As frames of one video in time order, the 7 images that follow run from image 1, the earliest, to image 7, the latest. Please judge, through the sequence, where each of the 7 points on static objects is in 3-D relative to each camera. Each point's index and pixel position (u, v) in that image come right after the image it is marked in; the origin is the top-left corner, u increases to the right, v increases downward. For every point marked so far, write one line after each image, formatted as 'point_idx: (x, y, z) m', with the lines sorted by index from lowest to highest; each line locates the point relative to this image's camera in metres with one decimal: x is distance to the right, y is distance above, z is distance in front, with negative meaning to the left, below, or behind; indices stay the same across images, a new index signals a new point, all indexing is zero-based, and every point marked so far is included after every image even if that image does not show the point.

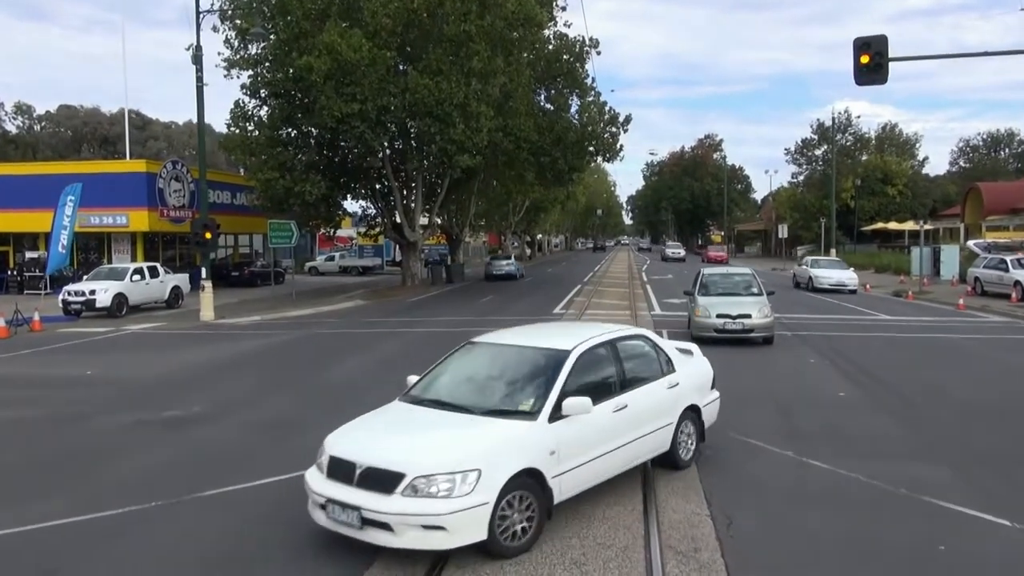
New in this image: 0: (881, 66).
0: (+8.7, +5.2, +19.9) m
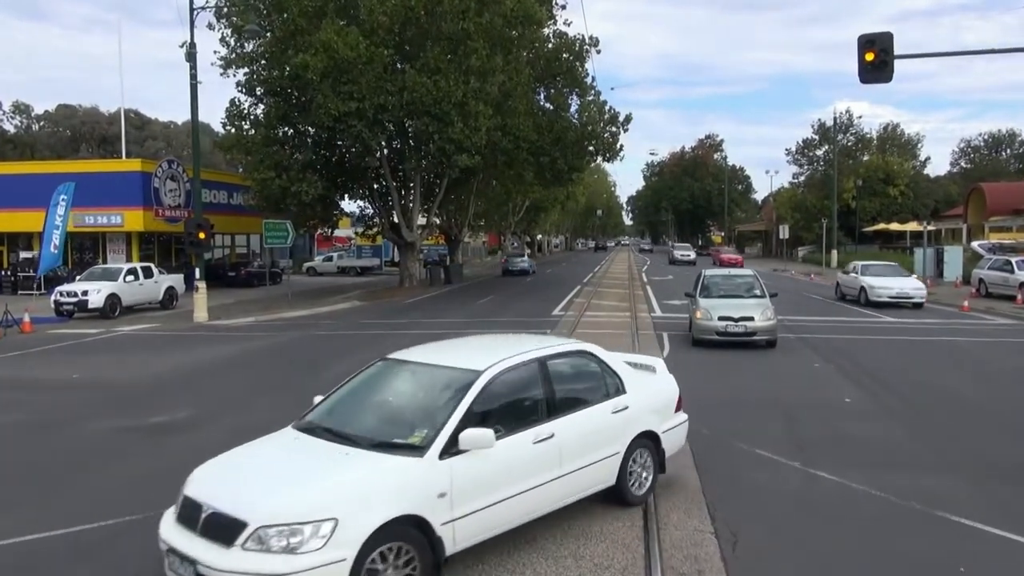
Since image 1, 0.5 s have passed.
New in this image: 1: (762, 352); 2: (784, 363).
0: (+8.6, +5.2, +19.6) m
1: (+4.9, -1.3, +16.5) m
2: (+5.0, -1.4, +15.4) m
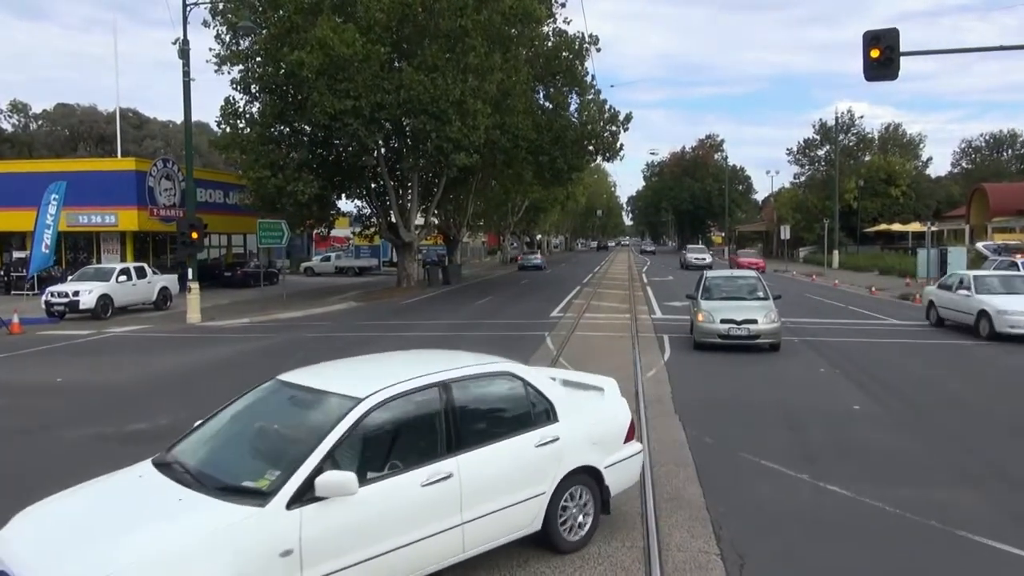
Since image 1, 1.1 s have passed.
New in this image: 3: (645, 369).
0: (+8.6, +5.1, +19.1) m
1: (+4.9, -1.3, +16.1) m
2: (+4.9, -1.4, +15.0) m
3: (+2.3, -1.4, +14.4) m
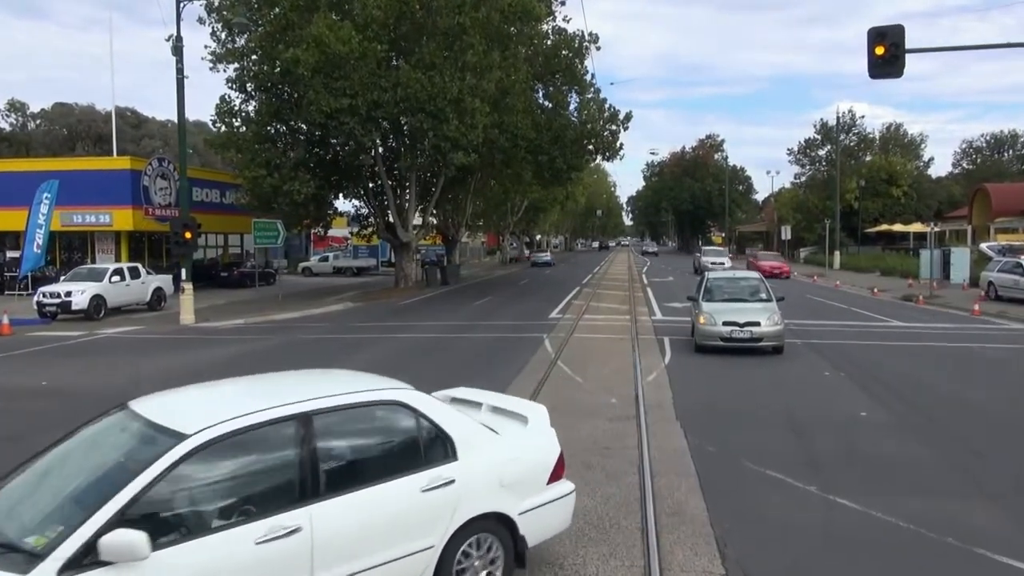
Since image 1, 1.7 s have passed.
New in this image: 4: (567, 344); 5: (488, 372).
0: (+8.5, +5.1, +18.8) m
1: (+4.8, -1.3, +15.7) m
2: (+4.9, -1.4, +14.6) m
3: (+2.2, -1.4, +14.1) m
4: (+1.2, -1.2, +18.7) m
5: (-0.4, -1.5, +15.5) m
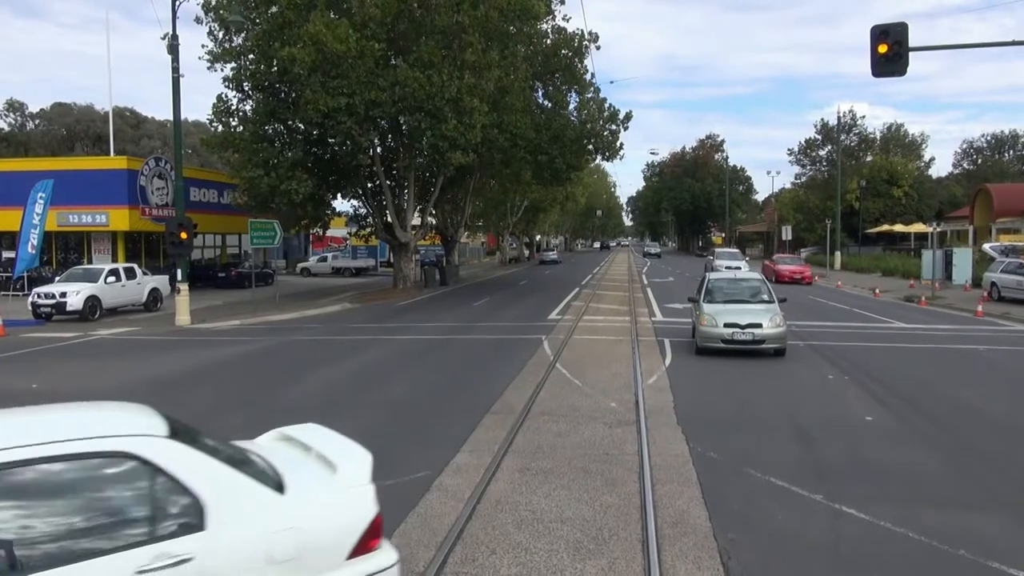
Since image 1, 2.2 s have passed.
0: (+8.5, +5.1, +18.5) m
1: (+4.8, -1.4, +15.5) m
2: (+4.8, -1.5, +14.4) m
3: (+2.2, -1.4, +13.8) m
4: (+1.2, -1.2, +18.5) m
5: (-0.5, -1.5, +15.3) m
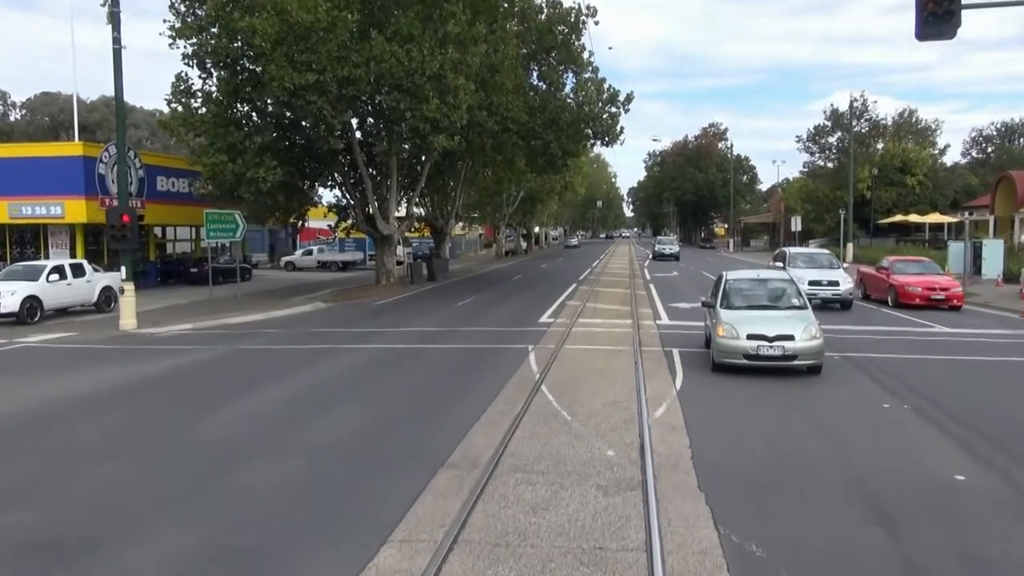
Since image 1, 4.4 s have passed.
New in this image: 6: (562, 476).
0: (+8.1, +5.1, +15.6) m
1: (+4.4, -1.4, +12.6) m
2: (+4.5, -1.5, +11.5) m
3: (+1.8, -1.5, +11.0) m
4: (+0.8, -1.3, +15.7) m
5: (-0.8, -1.6, +12.4) m
6: (+0.4, -1.7, +7.9) m
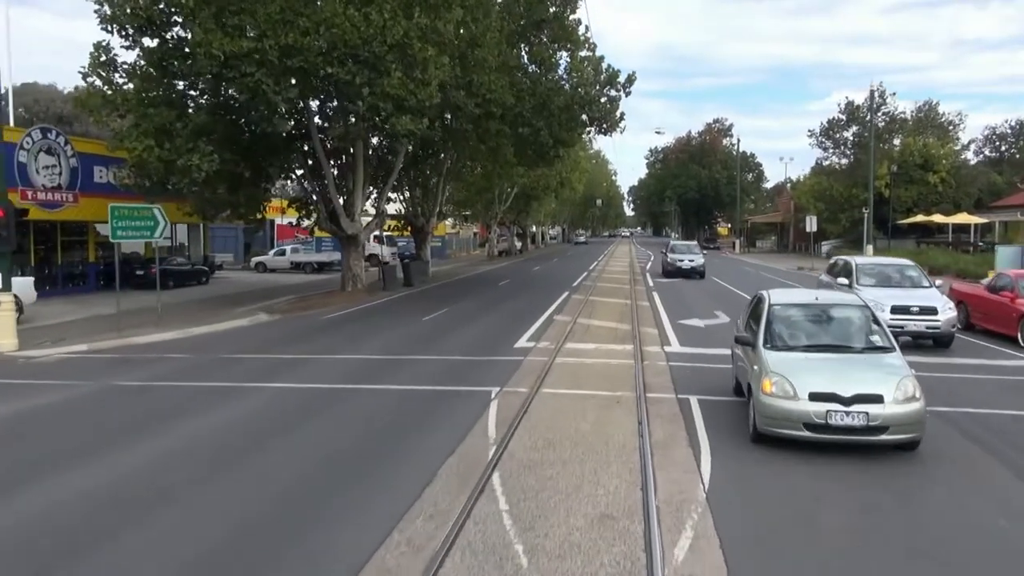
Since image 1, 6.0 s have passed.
0: (+7.6, +4.7, +11.2) m
1: (+3.8, -1.8, +8.2) m
2: (+3.9, -1.9, +7.1) m
3: (+1.2, -1.9, +6.6) m
4: (+0.2, -1.6, +11.2) m
5: (-1.4, -1.9, +8.0) m
6: (-0.2, -2.1, +3.5) m
